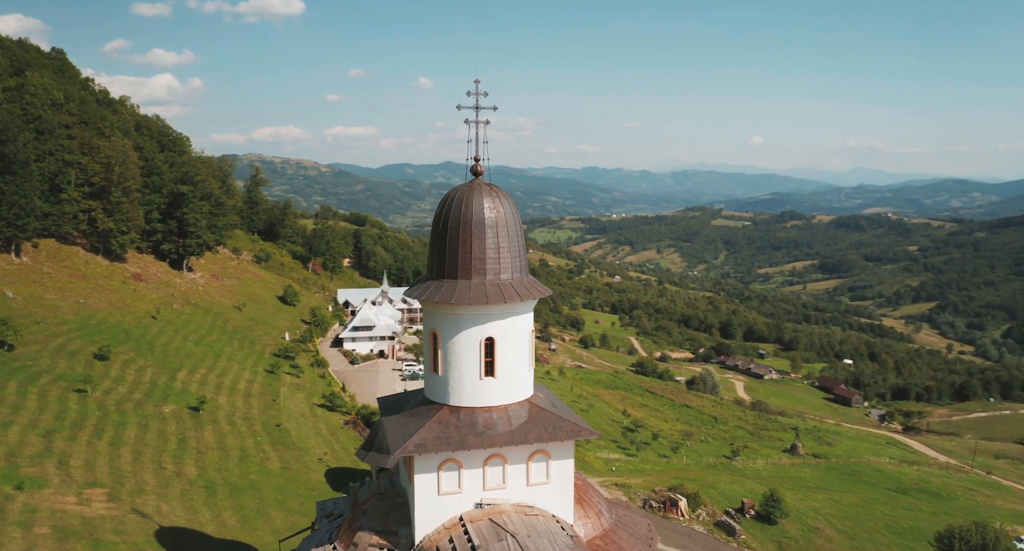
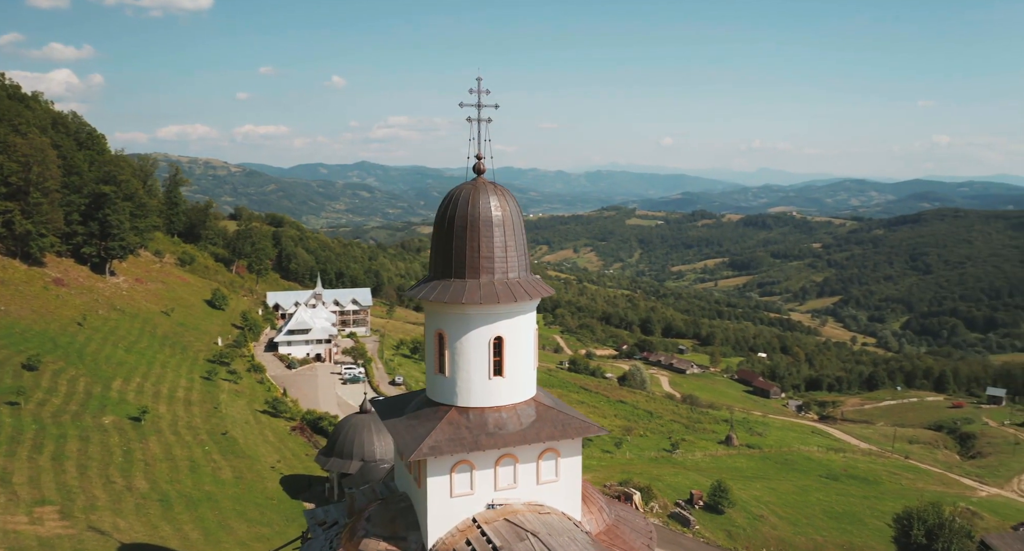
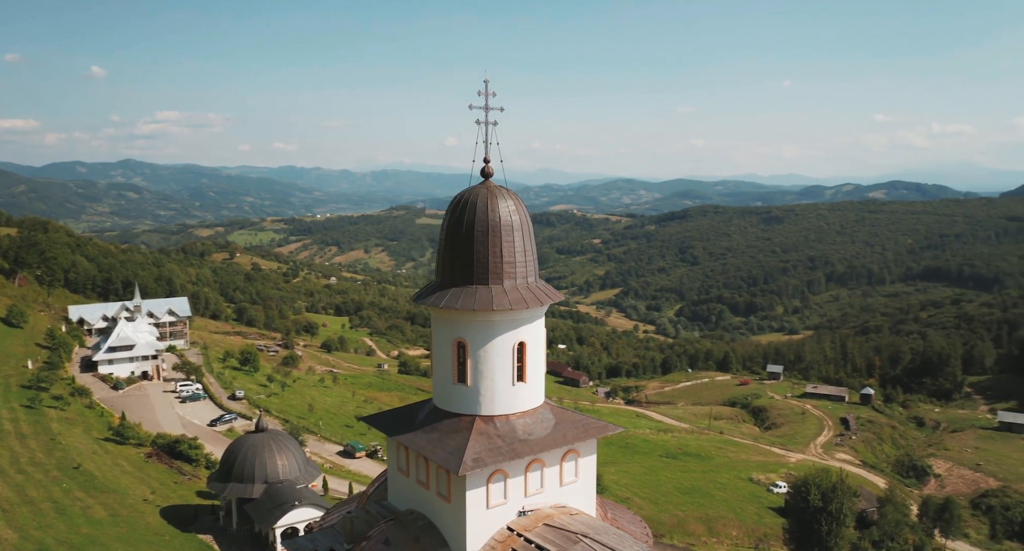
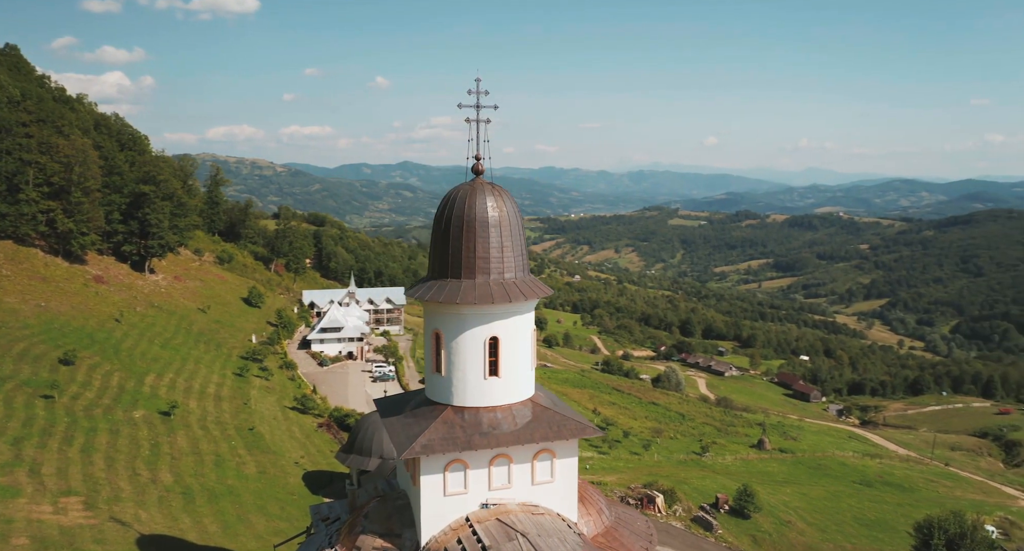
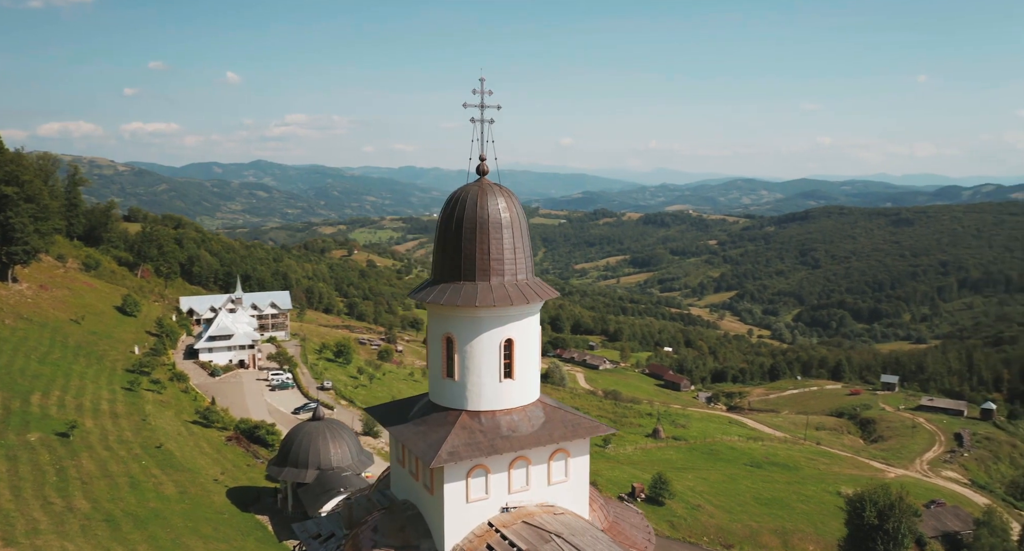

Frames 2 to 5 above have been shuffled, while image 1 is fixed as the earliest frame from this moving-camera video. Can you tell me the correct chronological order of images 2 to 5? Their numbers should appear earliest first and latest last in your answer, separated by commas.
4, 2, 5, 3
